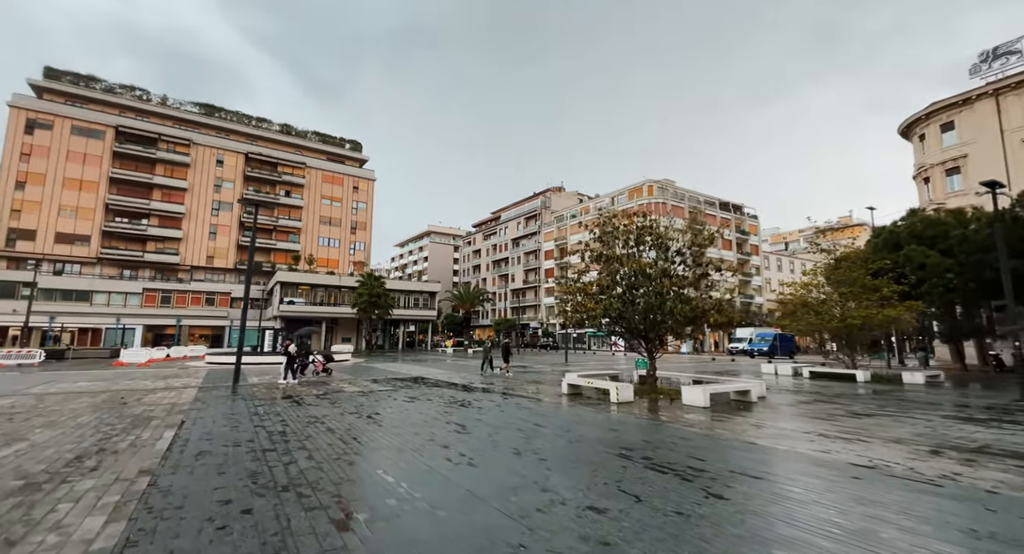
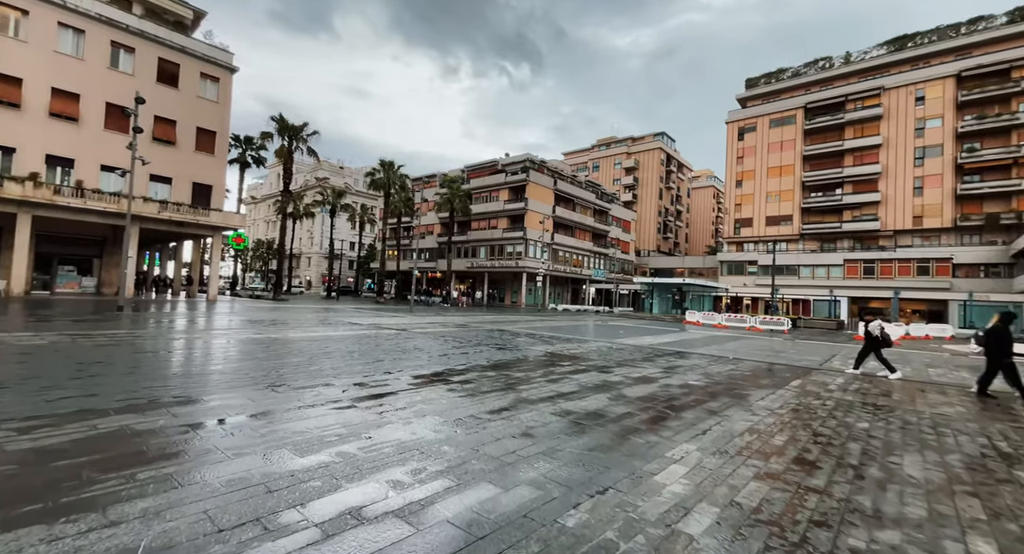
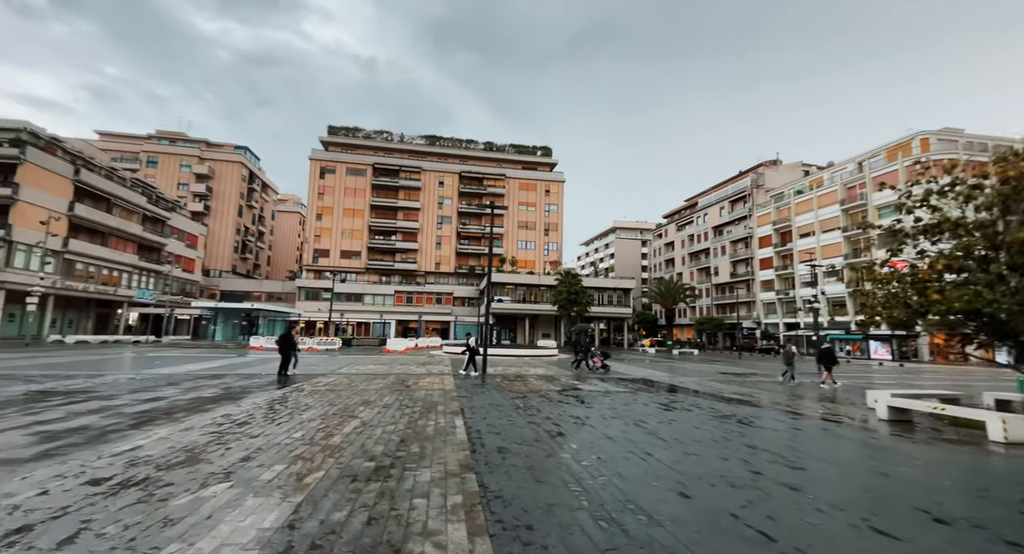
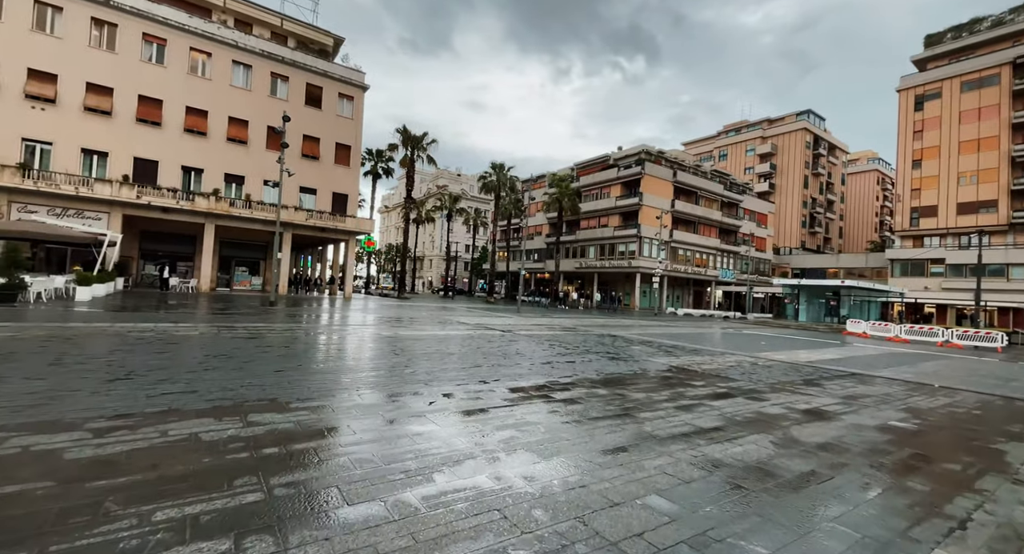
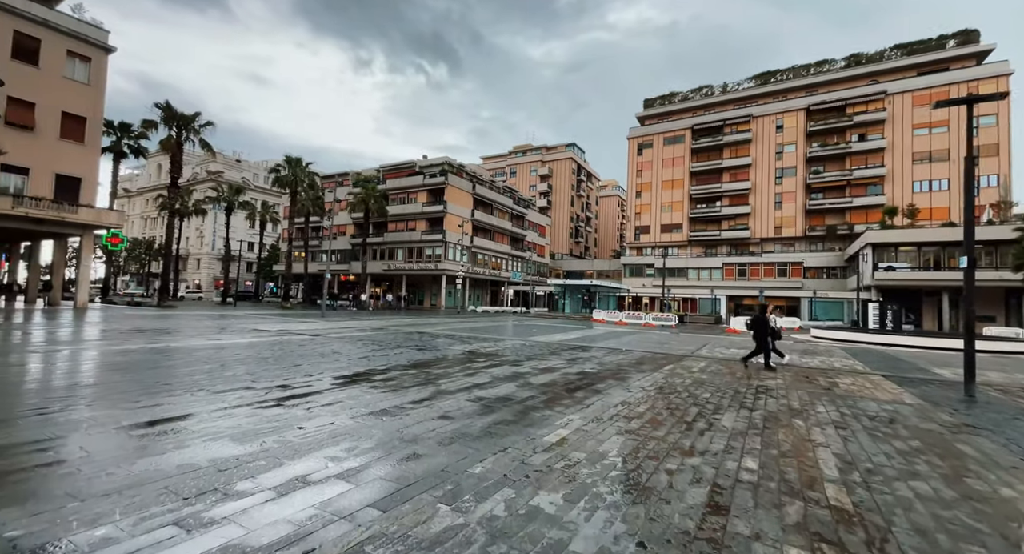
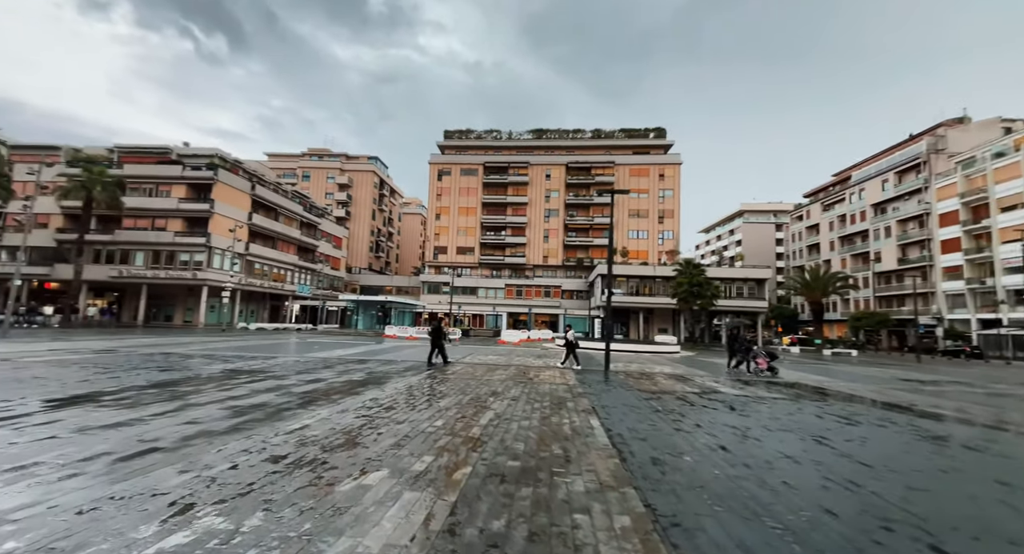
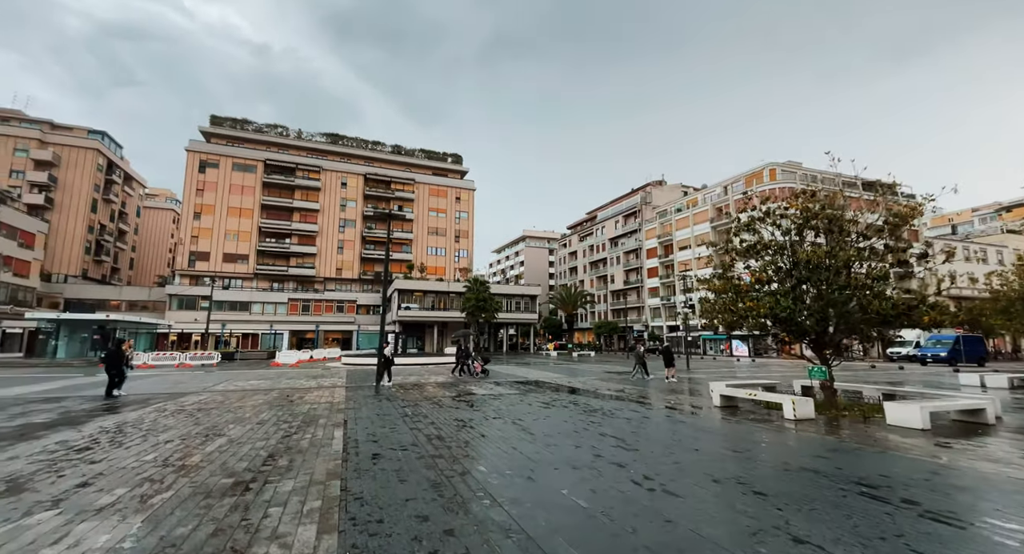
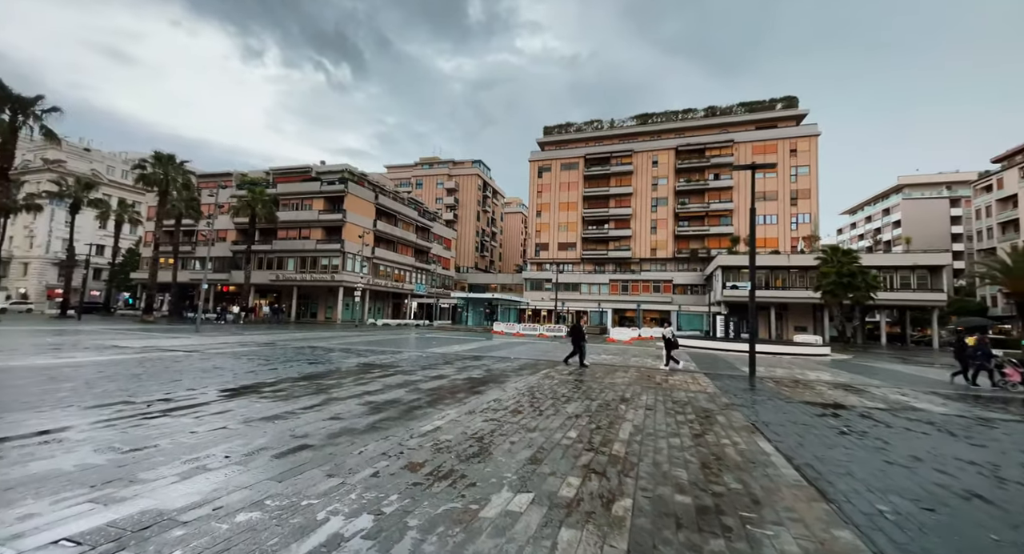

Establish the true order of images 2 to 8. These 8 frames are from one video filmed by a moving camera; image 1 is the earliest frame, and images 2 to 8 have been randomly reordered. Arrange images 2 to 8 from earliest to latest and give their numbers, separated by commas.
7, 3, 6, 8, 5, 2, 4
